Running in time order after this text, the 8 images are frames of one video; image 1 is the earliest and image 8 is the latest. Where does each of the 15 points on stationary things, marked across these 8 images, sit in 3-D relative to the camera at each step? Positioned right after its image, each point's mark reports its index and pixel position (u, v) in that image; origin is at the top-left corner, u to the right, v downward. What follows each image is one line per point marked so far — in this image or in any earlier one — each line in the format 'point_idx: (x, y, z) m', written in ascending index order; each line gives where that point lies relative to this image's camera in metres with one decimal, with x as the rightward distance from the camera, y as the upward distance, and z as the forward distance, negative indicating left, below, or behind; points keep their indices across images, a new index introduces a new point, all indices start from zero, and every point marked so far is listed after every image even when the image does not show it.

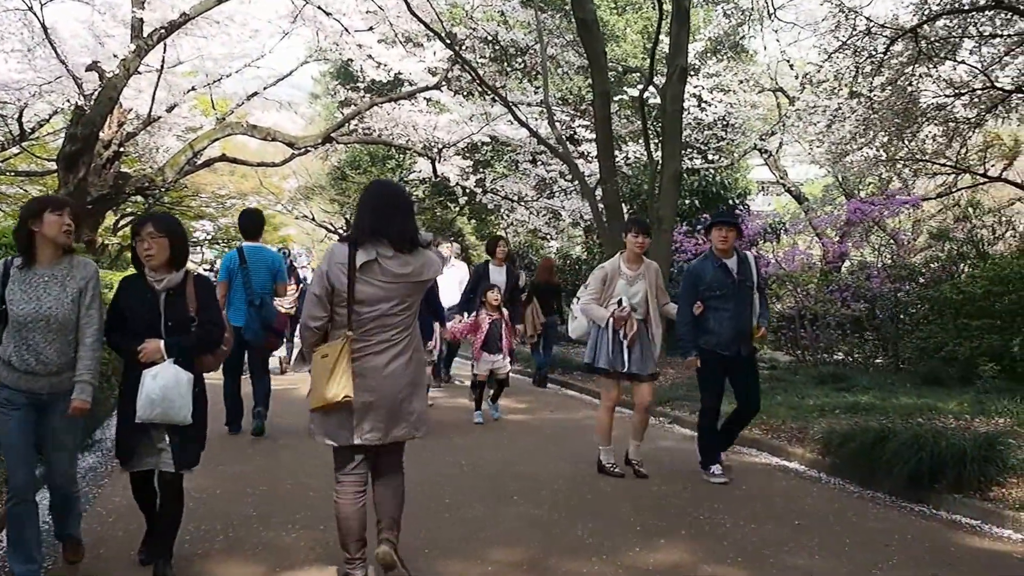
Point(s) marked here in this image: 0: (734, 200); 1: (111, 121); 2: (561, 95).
0: (+3.3, +1.3, +18.2) m
1: (-5.8, +2.5, +18.0) m
2: (+0.7, +3.0, +19.2) m
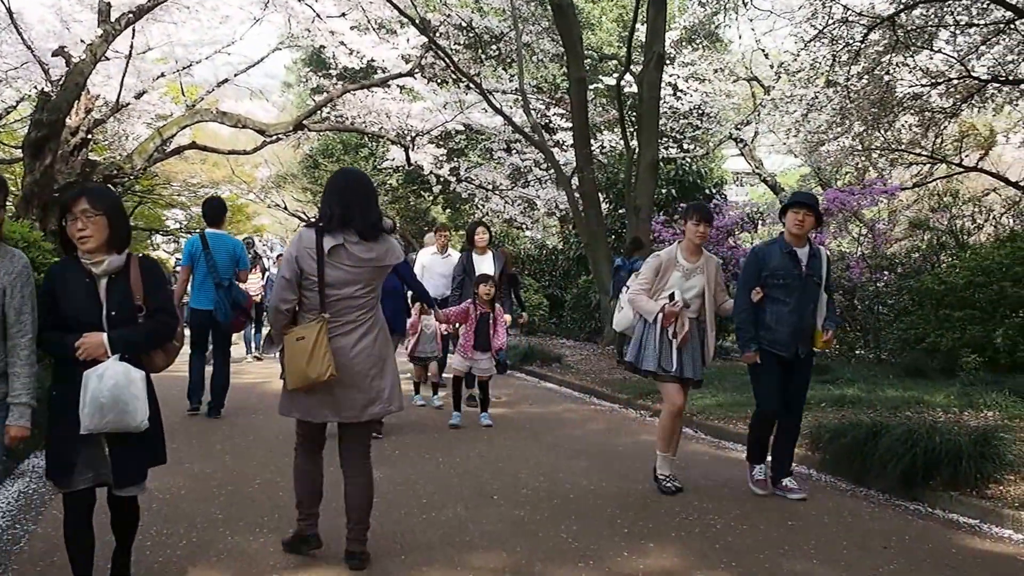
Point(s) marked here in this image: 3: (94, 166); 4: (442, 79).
0: (+2.9, +1.4, +18.1) m
1: (-6.2, +2.6, +17.7) m
2: (+0.4, +3.1, +19.0) m
3: (-5.8, +1.7, +17.4) m
4: (-1.0, +3.1, +18.6) m
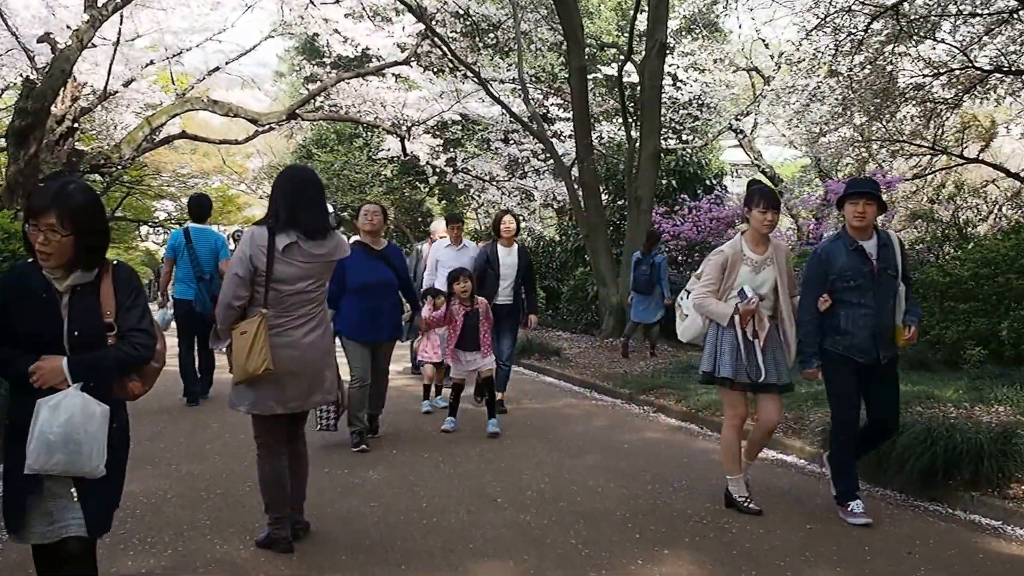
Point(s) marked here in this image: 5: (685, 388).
0: (+2.9, +1.5, +17.8) m
1: (-6.2, +2.7, +17.3) m
2: (+0.3, +3.2, +18.7) m
3: (-5.9, +1.8, +17.0) m
4: (-1.1, +3.2, +18.3) m
5: (+1.3, -0.8, +9.6) m
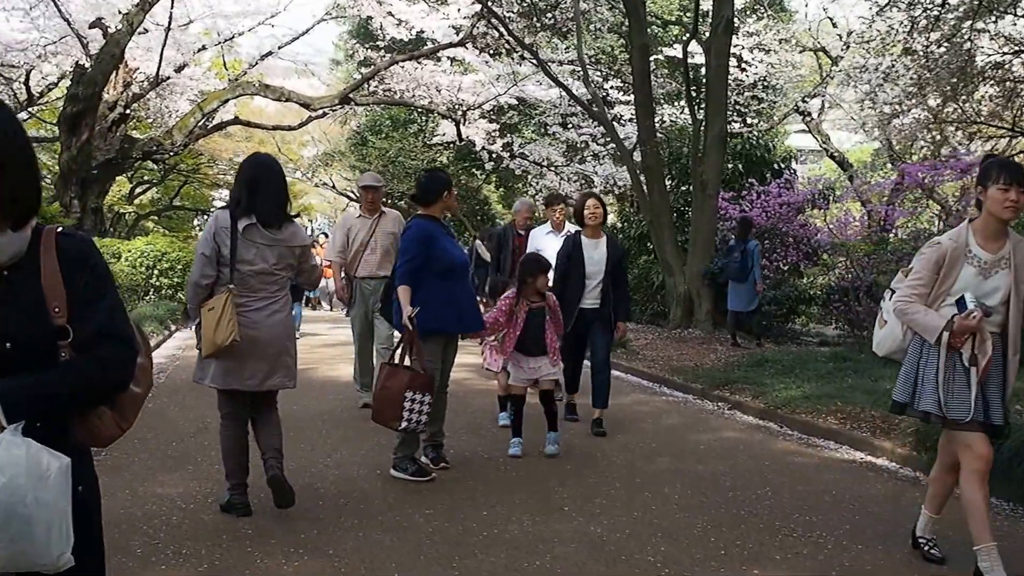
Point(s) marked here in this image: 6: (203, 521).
0: (+3.7, +1.7, +17.1) m
1: (-5.4, +2.9, +17.0) m
2: (+1.2, +3.4, +18.1) m
3: (-5.1, +2.0, +16.7) m
4: (-0.2, +3.4, +17.7) m
5: (+1.8, -0.7, +9.0) m
6: (-1.2, -0.9, +4.8) m
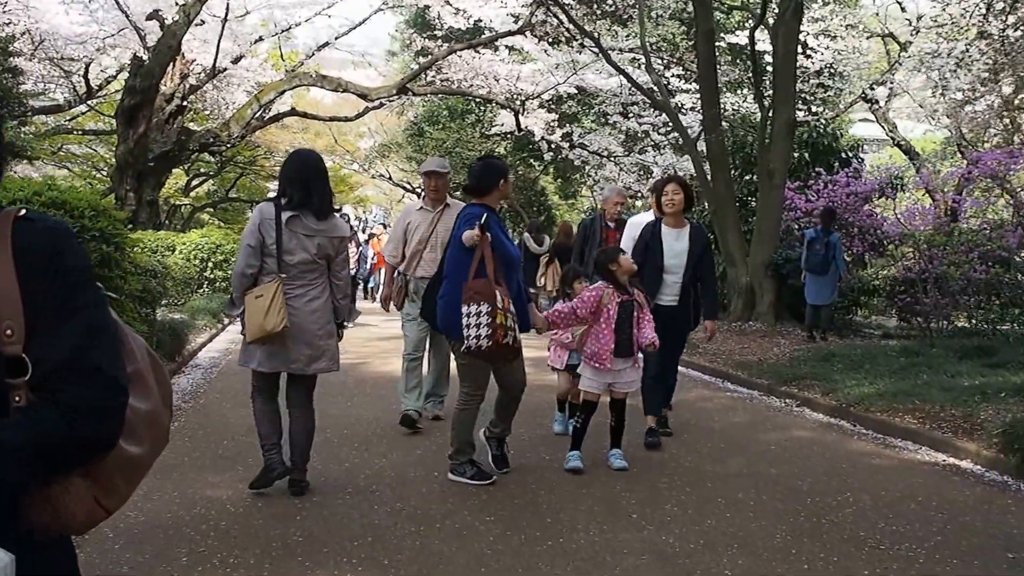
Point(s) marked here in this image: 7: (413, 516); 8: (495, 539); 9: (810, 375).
0: (+4.5, +1.8, +16.6) m
1: (-4.6, +3.0, +17.0) m
2: (+2.0, +3.5, +17.7) m
3: (-4.3, +2.1, +16.7) m
4: (+0.6, +3.5, +17.4) m
5: (+2.2, -0.6, +8.7) m
6: (-0.9, -0.9, +4.5) m
7: (-0.4, -0.9, +4.7) m
8: (-0.1, -0.9, +4.4) m
9: (+2.1, -0.6, +8.9) m
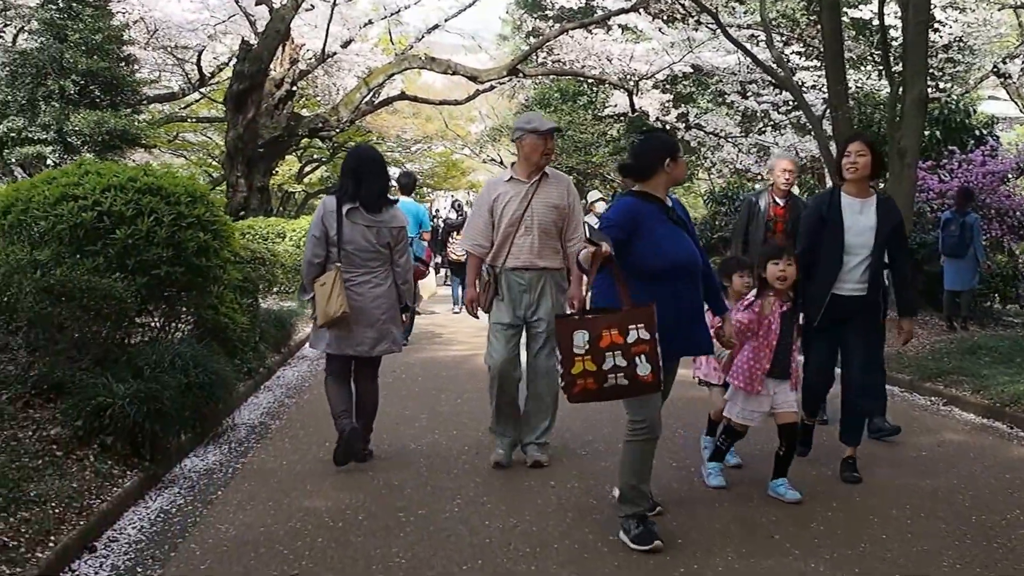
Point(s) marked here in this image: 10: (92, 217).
0: (+5.9, +2.0, +15.6) m
1: (-3.1, +3.1, +16.8) m
2: (+3.6, +3.7, +16.9) m
3: (-2.8, +2.2, +16.5) m
4: (+2.1, +3.7, +16.8) m
5: (+3.0, -0.6, +8.0) m
6: (-0.5, -0.8, +4.1) m
7: (+0.1, -0.8, +4.2) m
8: (+0.3, -0.9, +3.9) m
9: (+2.9, -0.5, +8.2) m
10: (-1.9, +0.3, +5.7) m
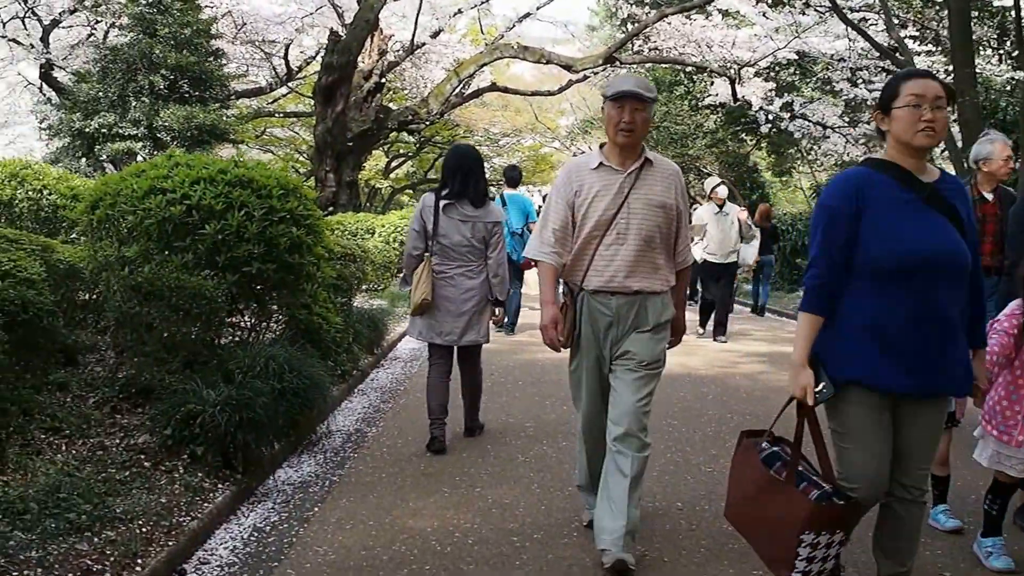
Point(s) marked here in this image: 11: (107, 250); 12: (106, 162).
0: (+7.1, +2.0, +14.8) m
1: (-1.9, +3.2, +16.5) m
2: (+4.8, +3.7, +16.2) m
3: (-1.6, +2.3, +16.2) m
4: (+3.3, +3.7, +16.2) m
5: (+3.6, -0.6, +7.3) m
6: (-0.1, -0.8, +3.7) m
7: (+0.4, -0.8, +3.8) m
8: (+0.7, -0.9, +3.5) m
9: (+3.6, -0.5, +7.6) m
10: (-1.4, +0.3, +5.4) m
11: (-1.8, +0.2, +5.5) m
12: (-4.5, +1.4, +13.8) m
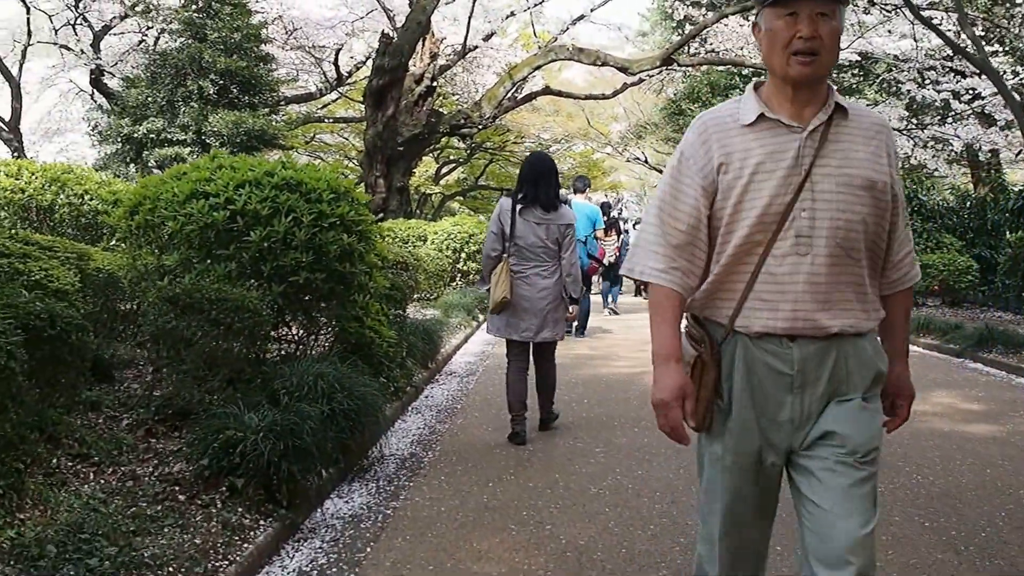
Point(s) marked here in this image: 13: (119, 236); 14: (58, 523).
0: (+7.7, +1.9, +14.0) m
1: (-1.2, +3.1, +16.1) m
2: (+5.5, +3.6, +15.5) m
3: (-0.9, +2.2, +15.8) m
4: (+4.0, +3.6, +15.5) m
5: (+4.0, -0.6, +6.7) m
6: (+0.1, -0.9, +3.2) m
7: (+0.7, -0.9, +3.3) m
8: (+0.9, -0.9, +2.9) m
9: (+3.9, -0.6, +6.9) m
10: (-1.2, +0.3, +4.9) m
11: (-1.5, +0.1, +5.0) m
12: (-3.9, +1.3, +13.5) m
13: (-1.8, +0.2, +5.7) m
14: (-1.3, -0.7, +3.6) m
